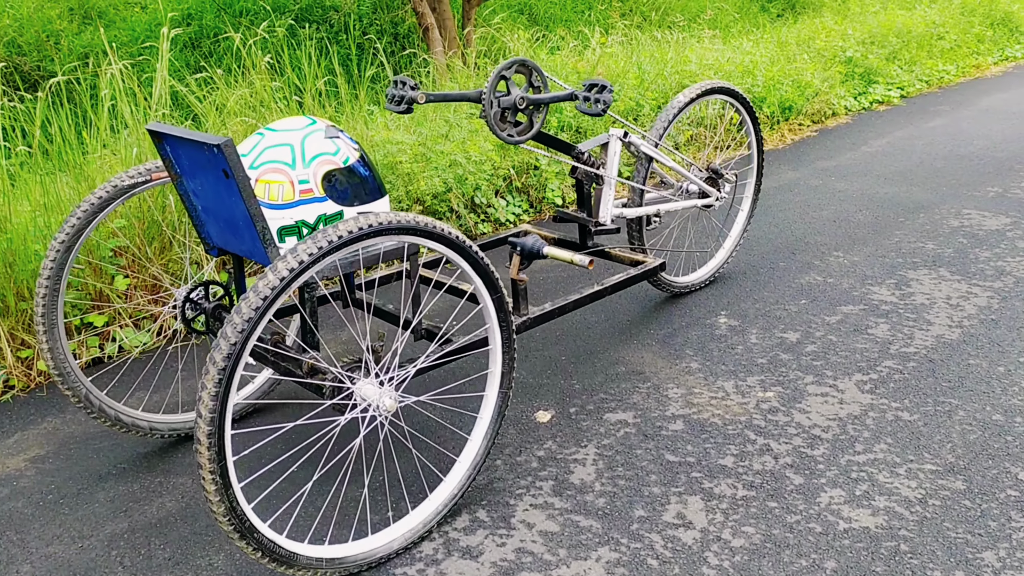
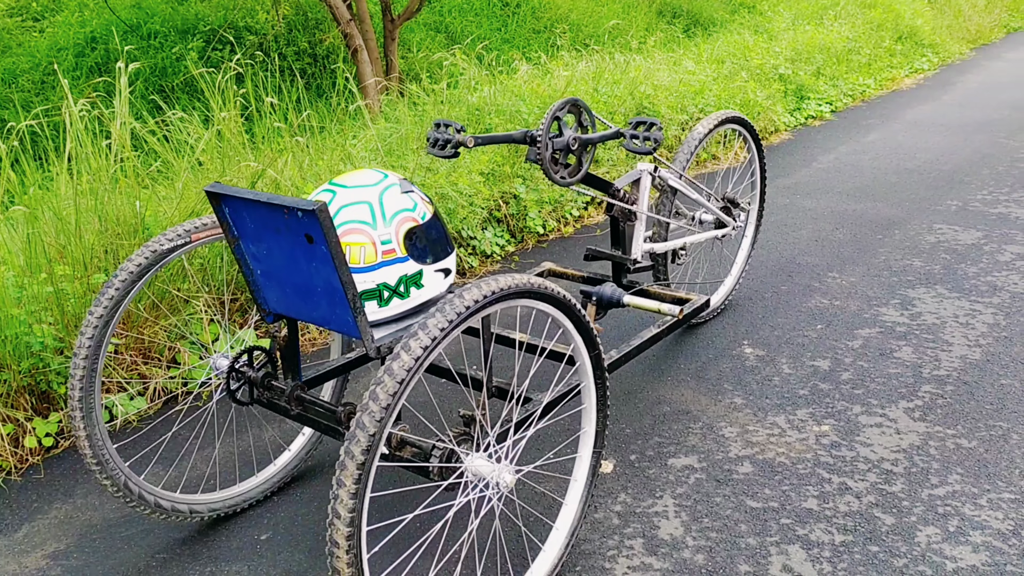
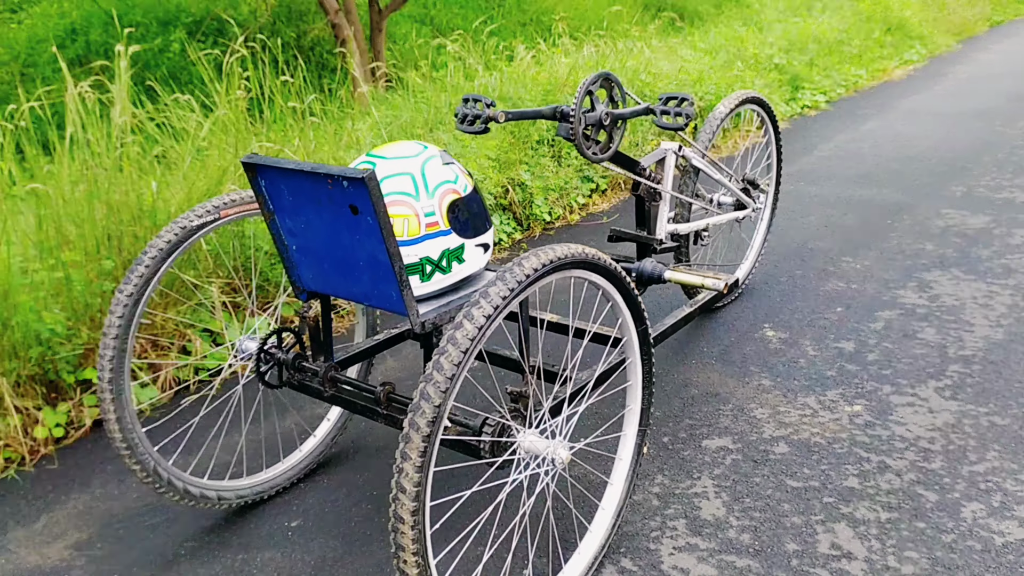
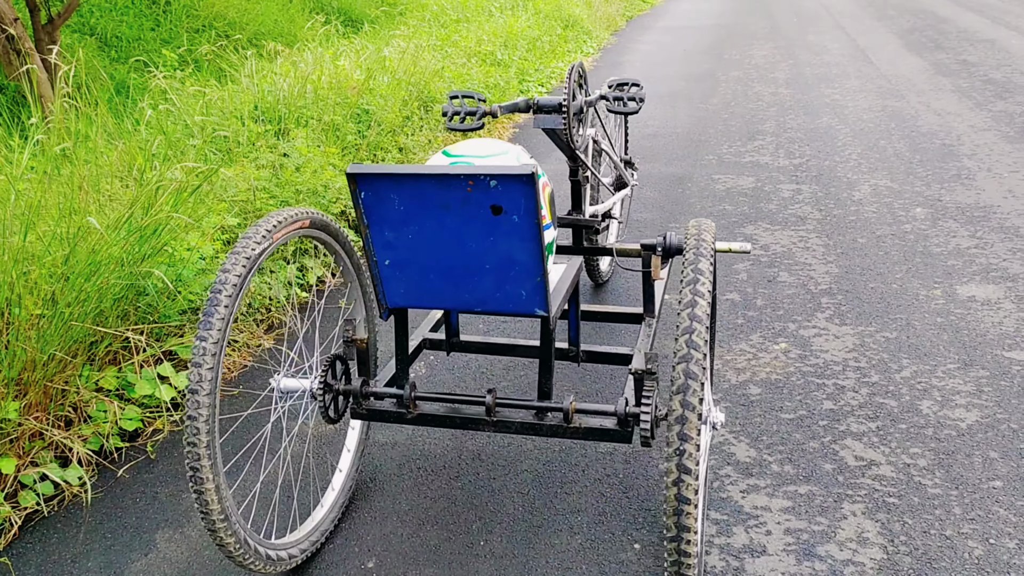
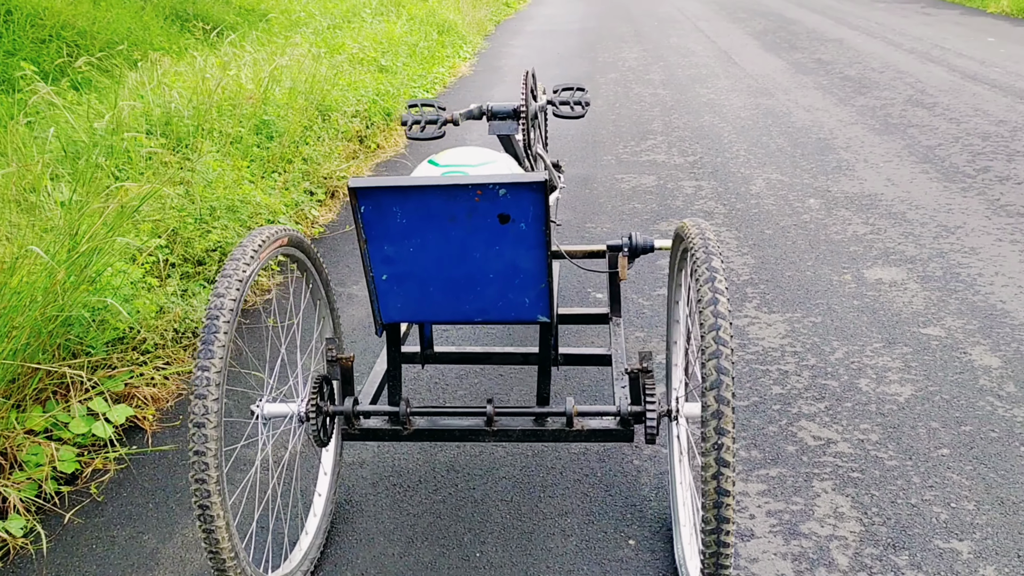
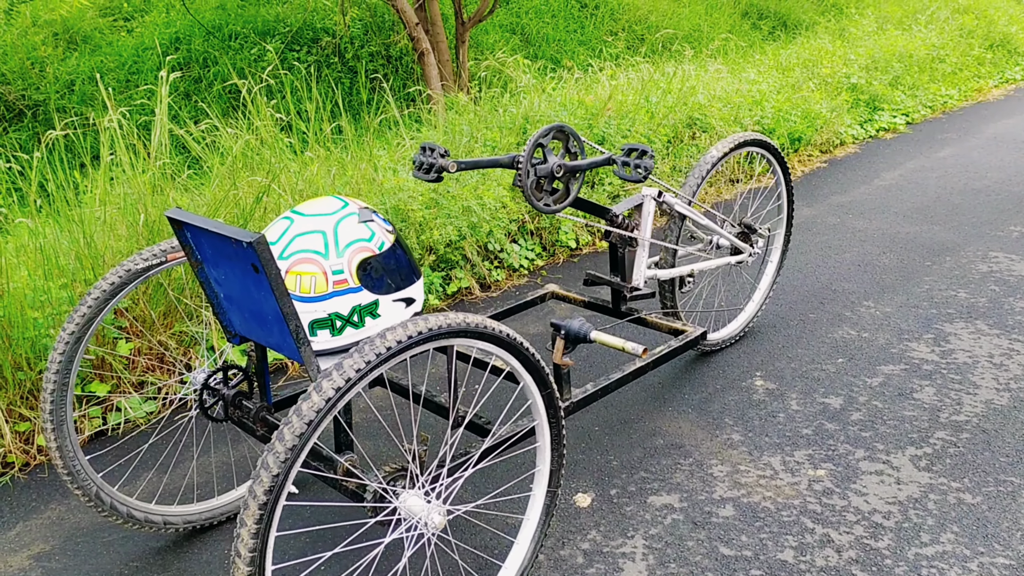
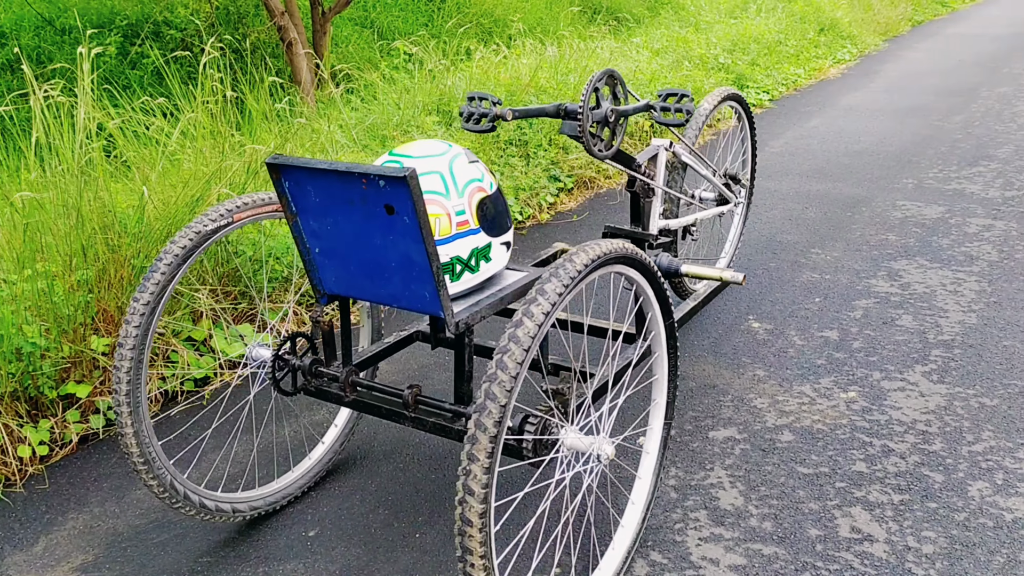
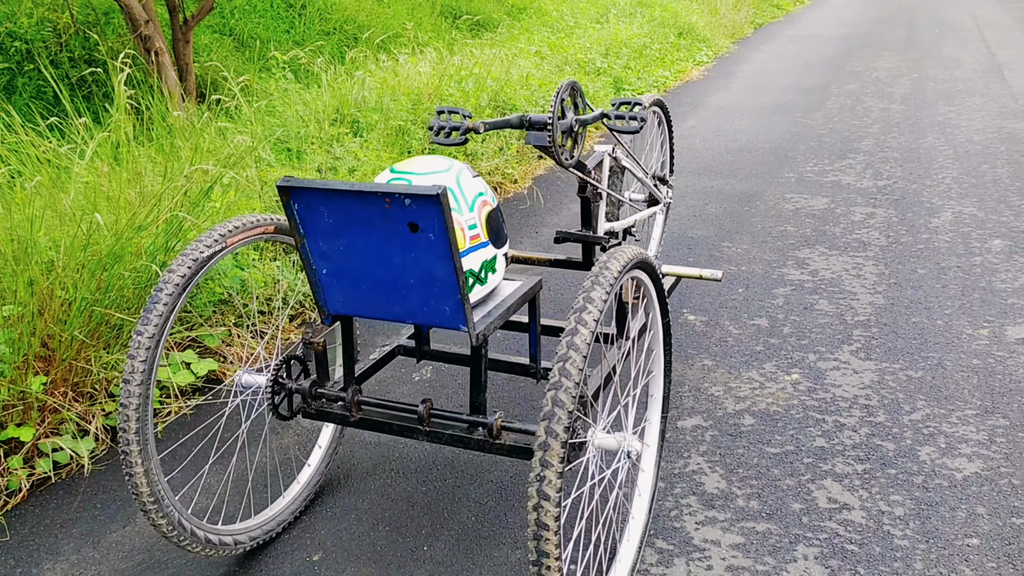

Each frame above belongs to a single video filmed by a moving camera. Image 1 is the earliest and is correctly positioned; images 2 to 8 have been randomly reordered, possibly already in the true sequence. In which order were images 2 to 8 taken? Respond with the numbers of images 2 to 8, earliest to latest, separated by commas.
6, 2, 3, 7, 8, 4, 5
